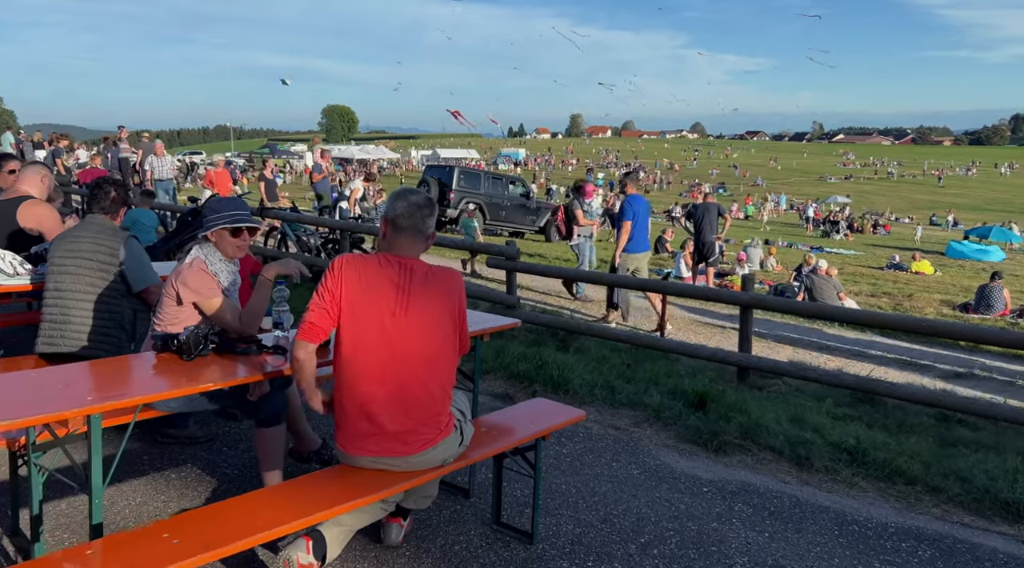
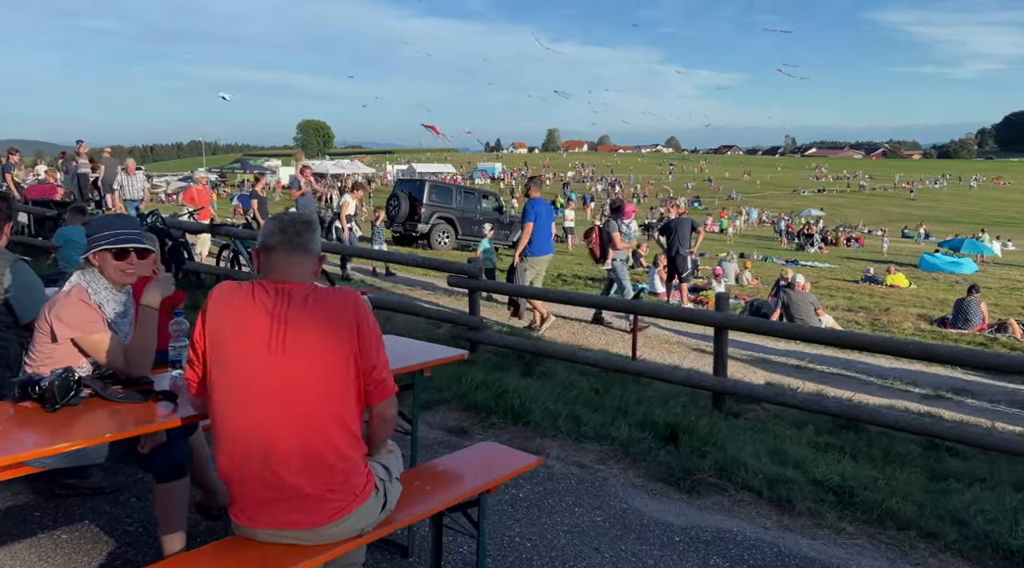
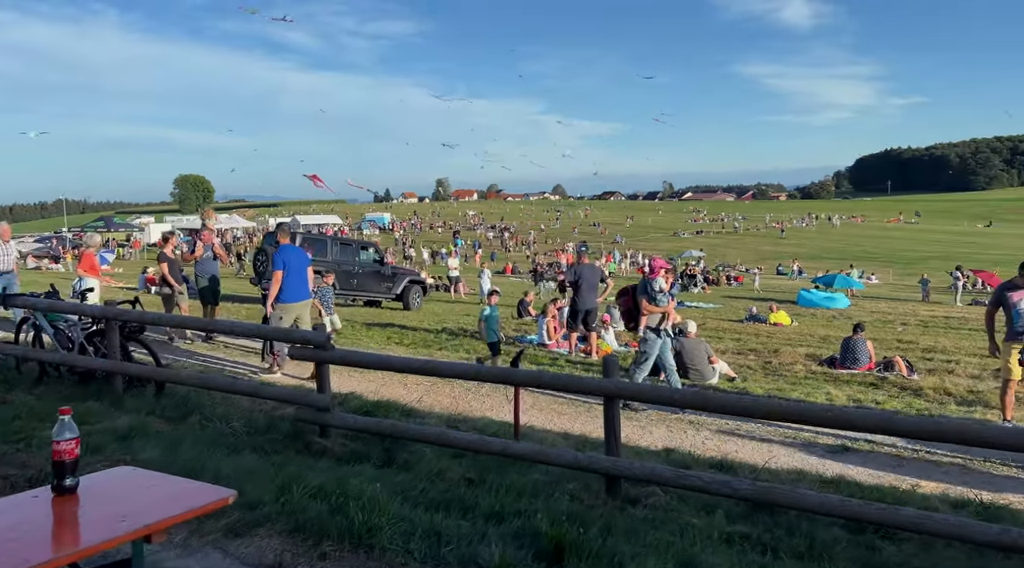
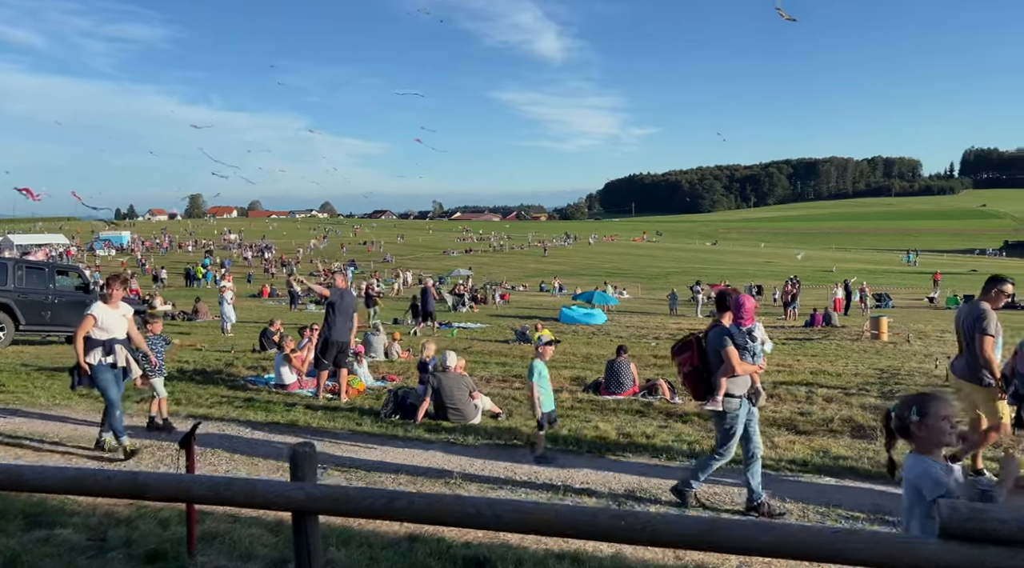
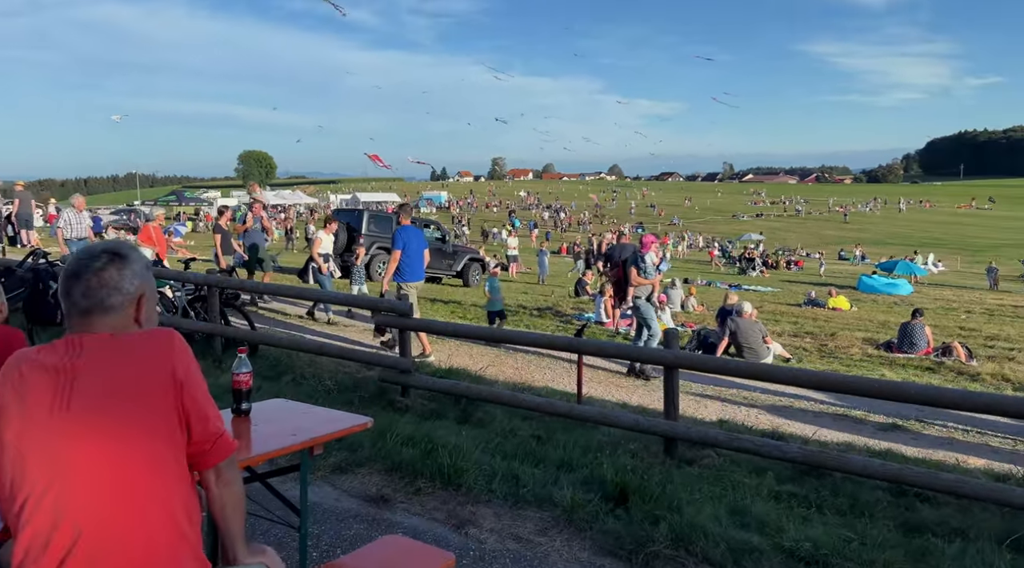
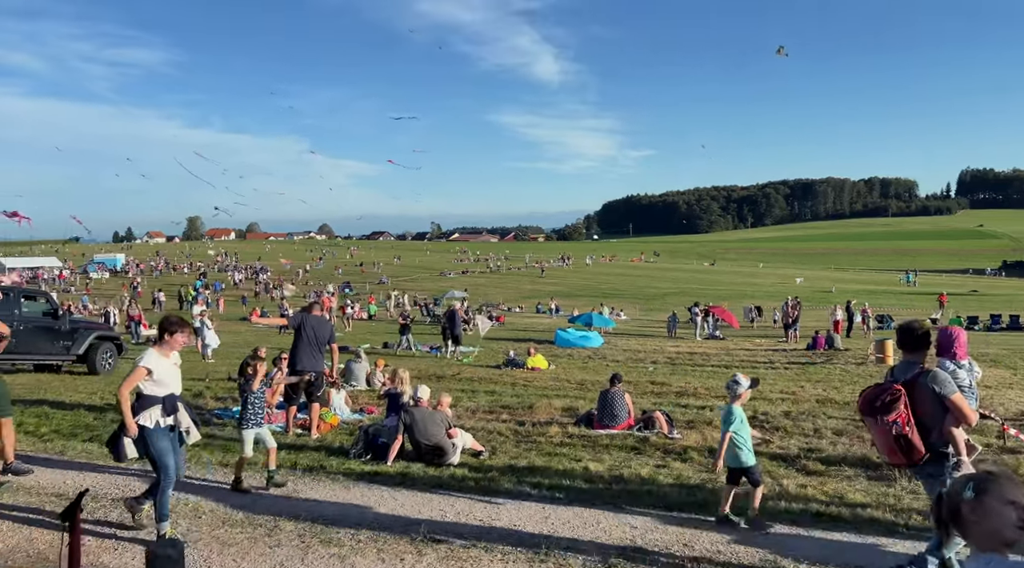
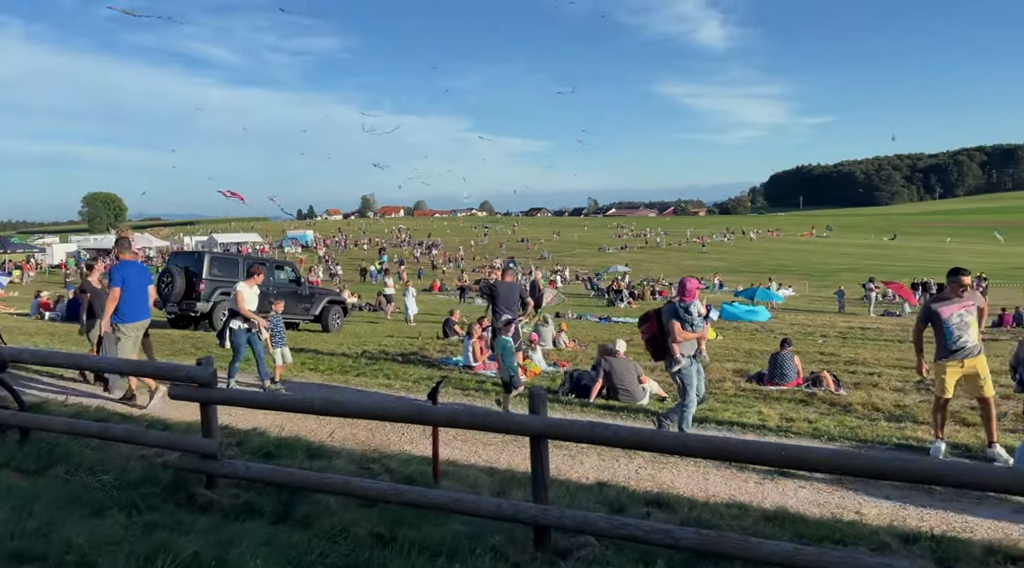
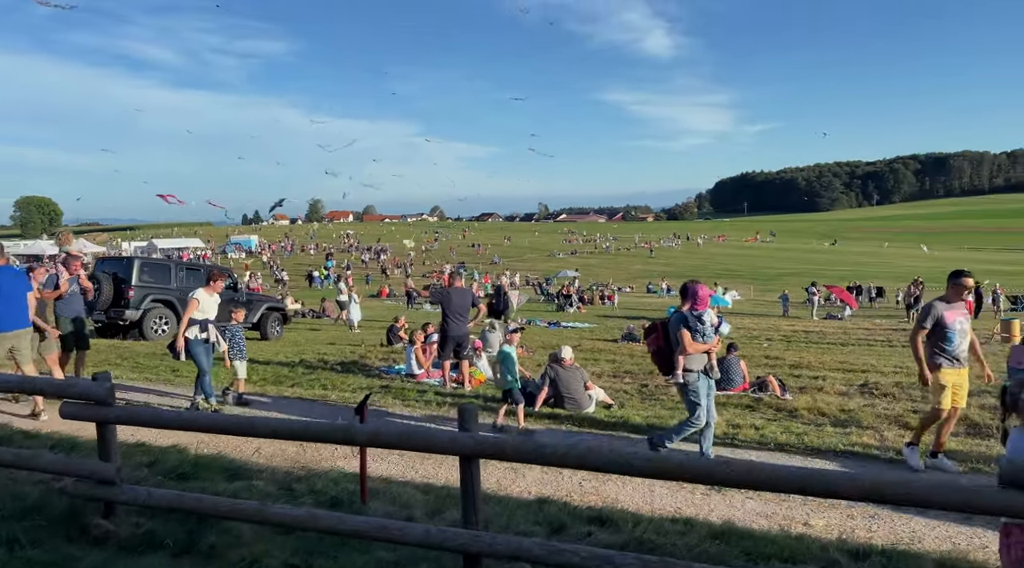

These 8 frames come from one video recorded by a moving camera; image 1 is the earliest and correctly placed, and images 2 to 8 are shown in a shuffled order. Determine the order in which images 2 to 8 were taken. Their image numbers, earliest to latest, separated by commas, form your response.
2, 5, 3, 7, 8, 4, 6
